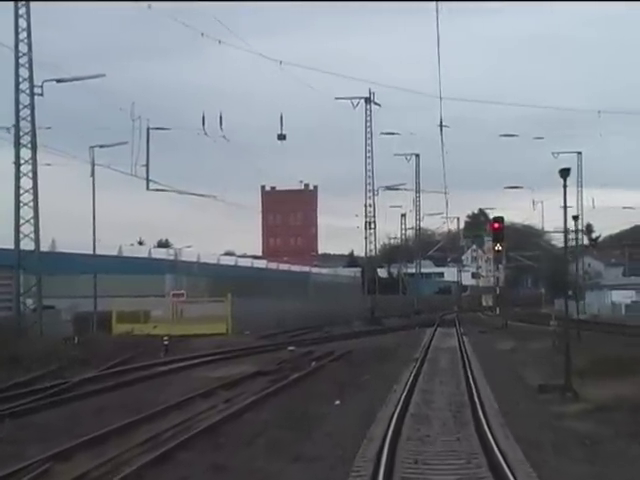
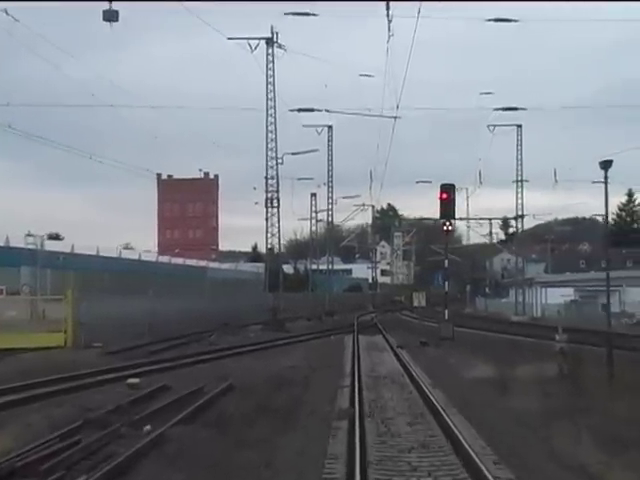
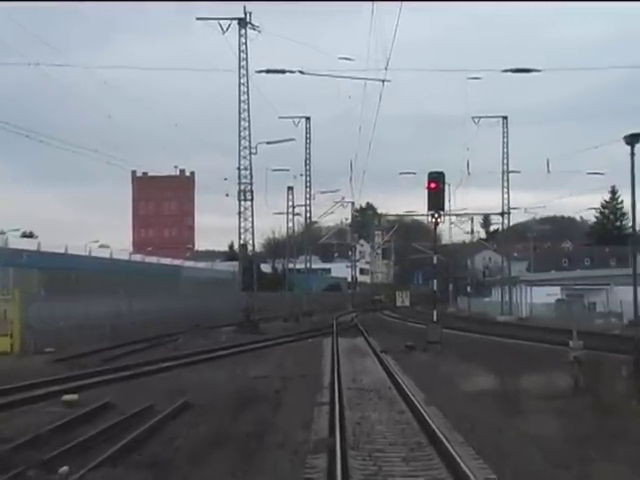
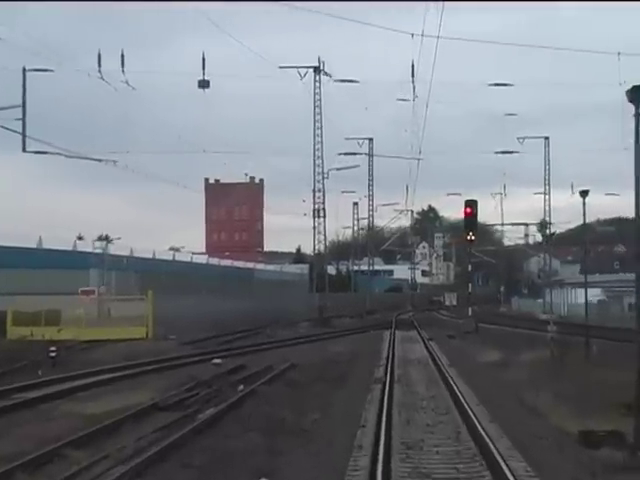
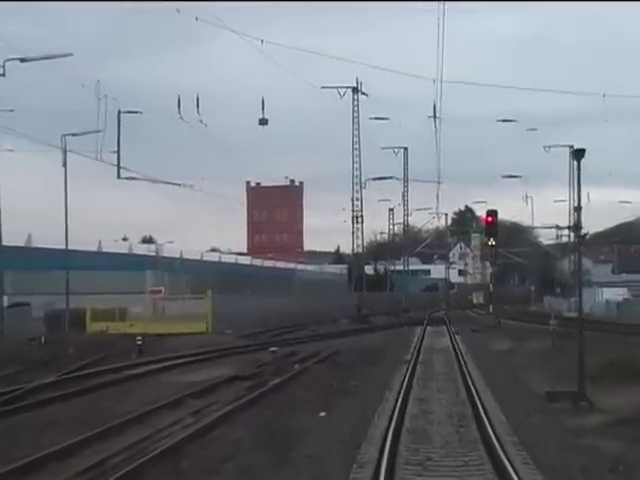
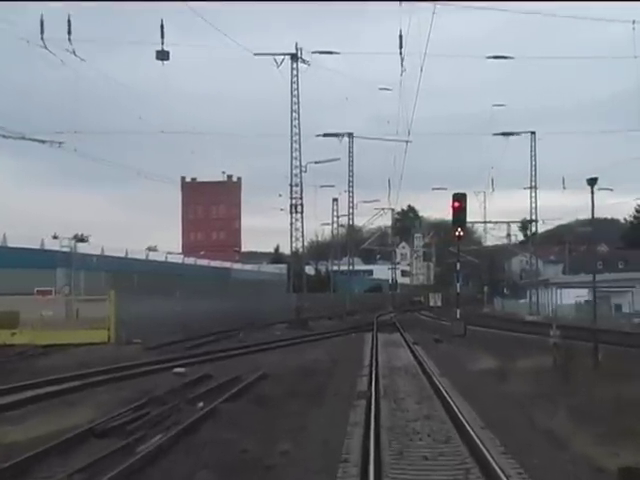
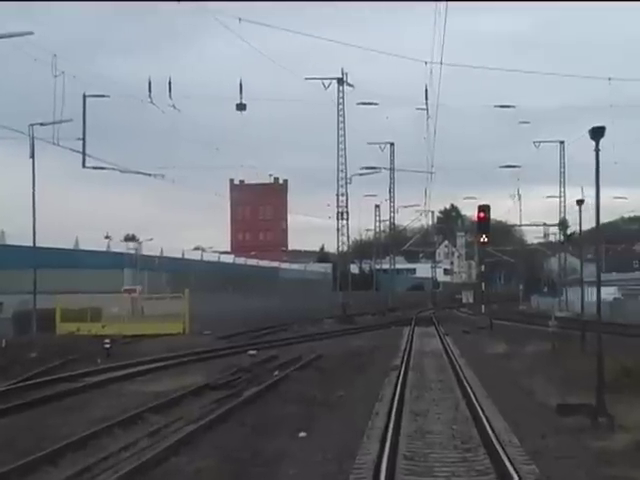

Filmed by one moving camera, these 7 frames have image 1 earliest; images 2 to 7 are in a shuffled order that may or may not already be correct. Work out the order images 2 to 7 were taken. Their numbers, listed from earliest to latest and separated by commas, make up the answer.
5, 7, 4, 6, 2, 3
